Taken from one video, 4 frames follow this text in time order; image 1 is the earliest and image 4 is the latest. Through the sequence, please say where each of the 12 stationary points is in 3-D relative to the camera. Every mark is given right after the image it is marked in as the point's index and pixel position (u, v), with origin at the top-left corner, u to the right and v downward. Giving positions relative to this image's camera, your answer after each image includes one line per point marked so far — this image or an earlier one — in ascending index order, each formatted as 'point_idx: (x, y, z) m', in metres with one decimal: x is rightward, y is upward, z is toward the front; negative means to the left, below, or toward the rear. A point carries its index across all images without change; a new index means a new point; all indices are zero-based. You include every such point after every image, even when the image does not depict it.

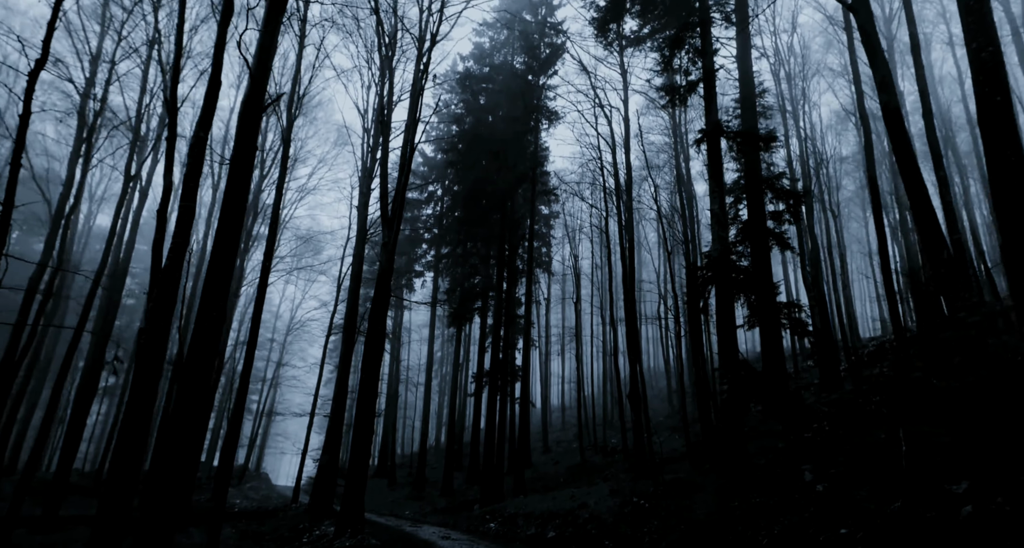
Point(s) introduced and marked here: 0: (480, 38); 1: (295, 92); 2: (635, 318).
0: (-1.0, +7.3, +19.7) m
1: (-4.8, +4.0, +14.1) m
2: (+3.5, -1.2, +18.0) m
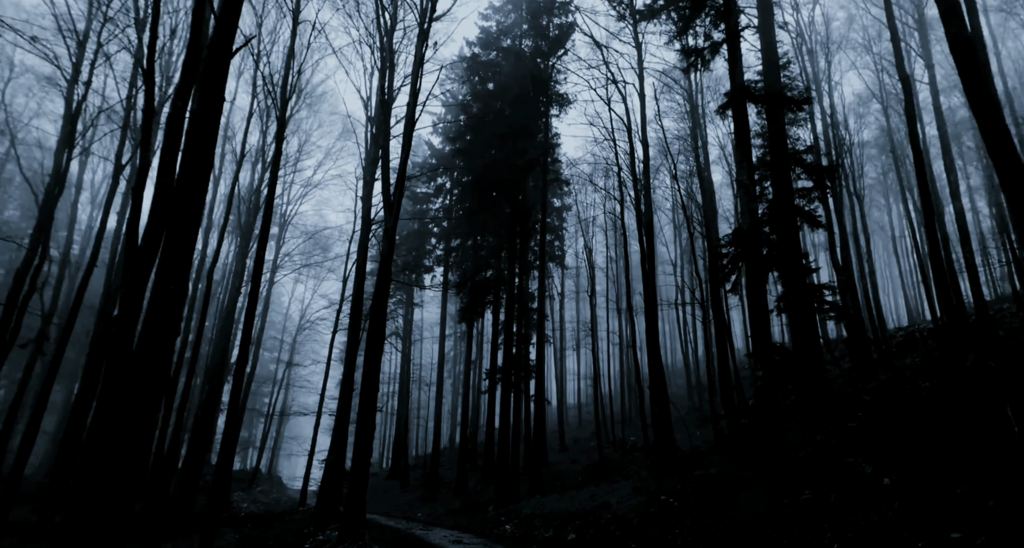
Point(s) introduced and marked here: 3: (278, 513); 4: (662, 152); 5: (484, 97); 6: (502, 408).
0: (-0.7, +7.5, +19.0) m
1: (-4.7, +4.2, +13.4) m
2: (+3.8, -0.9, +17.1) m
3: (-5.6, -5.8, +15.5) m
4: (+4.7, +3.8, +19.9) m
5: (-0.9, +5.5, +20.0) m
6: (-0.3, -4.0, +19.4) m
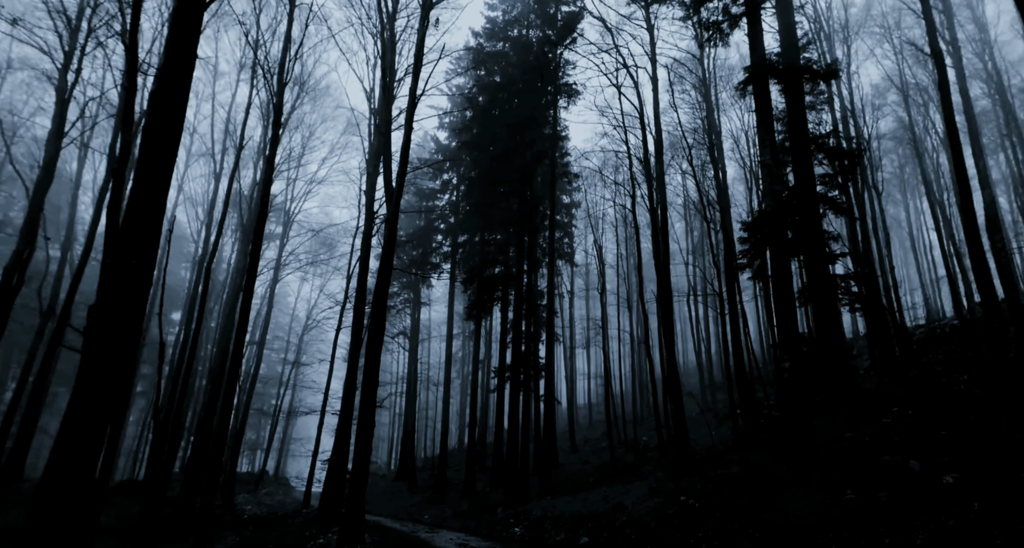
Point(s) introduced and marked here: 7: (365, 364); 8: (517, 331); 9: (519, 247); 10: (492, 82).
0: (-0.5, +7.6, +18.6) m
1: (-4.5, +4.3, +13.0) m
2: (+4.0, -0.7, +16.6) m
3: (-5.4, -5.7, +15.0) m
4: (+4.9, +4.0, +19.4) m
5: (-0.7, +5.6, +19.5) m
6: (0.0, -3.9, +18.9) m
7: (-2.5, -1.5, +11.0) m
8: (+0.1, -1.8, +19.8) m
9: (+0.2, +0.8, +19.6) m
10: (-0.6, +5.9, +19.6) m
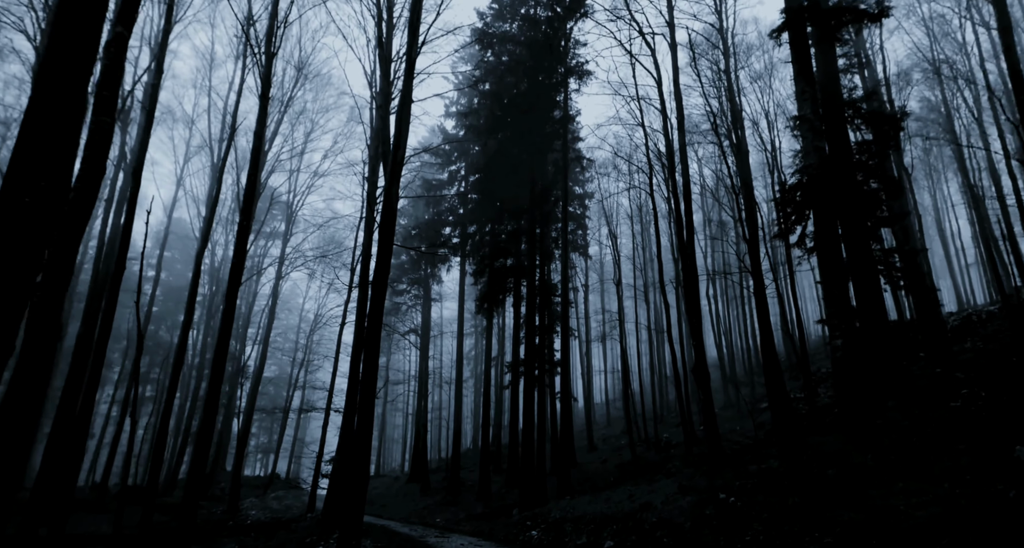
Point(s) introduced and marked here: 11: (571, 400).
0: (-0.3, +7.9, +17.8) m
1: (-4.4, +4.5, +12.3) m
2: (+4.3, -0.4, +15.7) m
3: (-5.0, -5.5, +14.3) m
4: (+5.2, +4.3, +18.4) m
5: (-0.4, +5.9, +18.7) m
6: (+0.4, -3.7, +18.0) m
7: (-2.3, -1.3, +10.2) m
8: (+0.5, -1.5, +18.9) m
9: (+0.6, +1.1, +18.8) m
10: (-0.4, +6.1, +18.8) m
11: (+1.8, -3.8, +19.7) m
